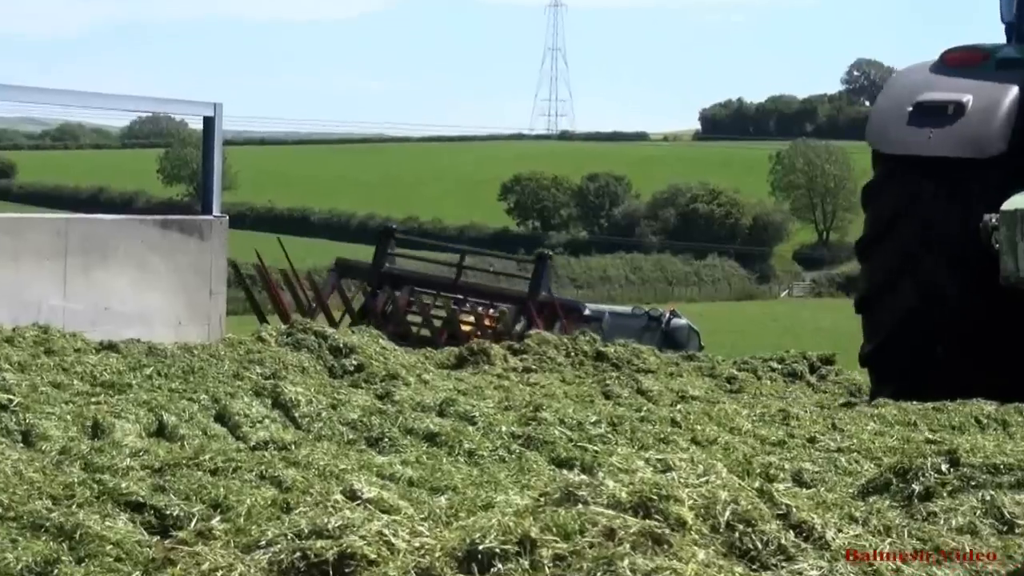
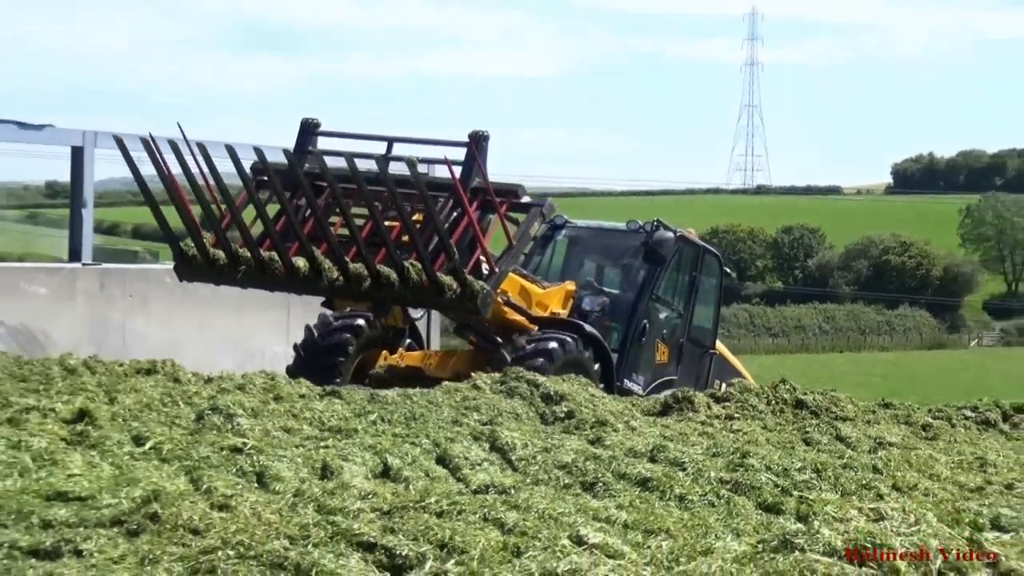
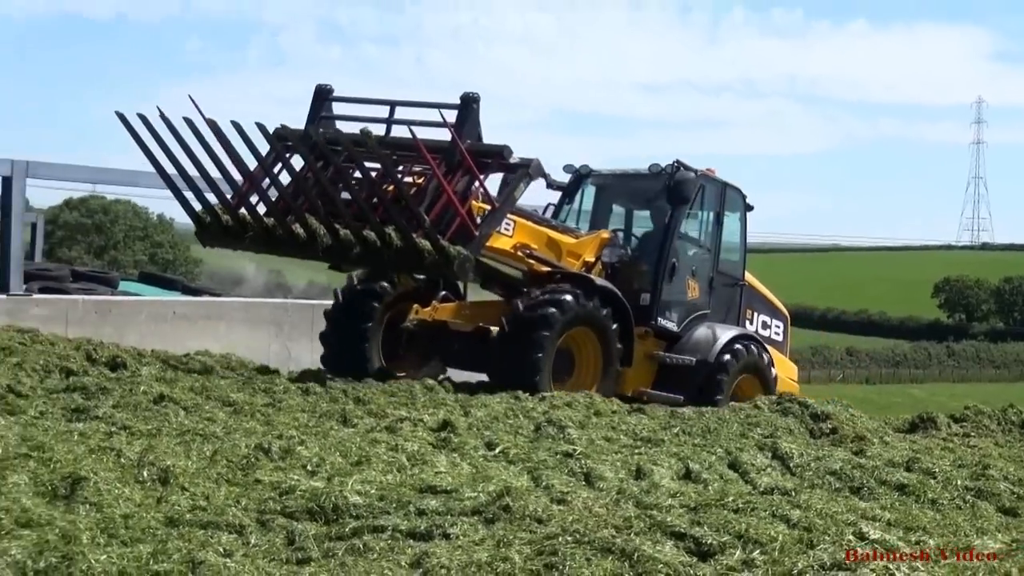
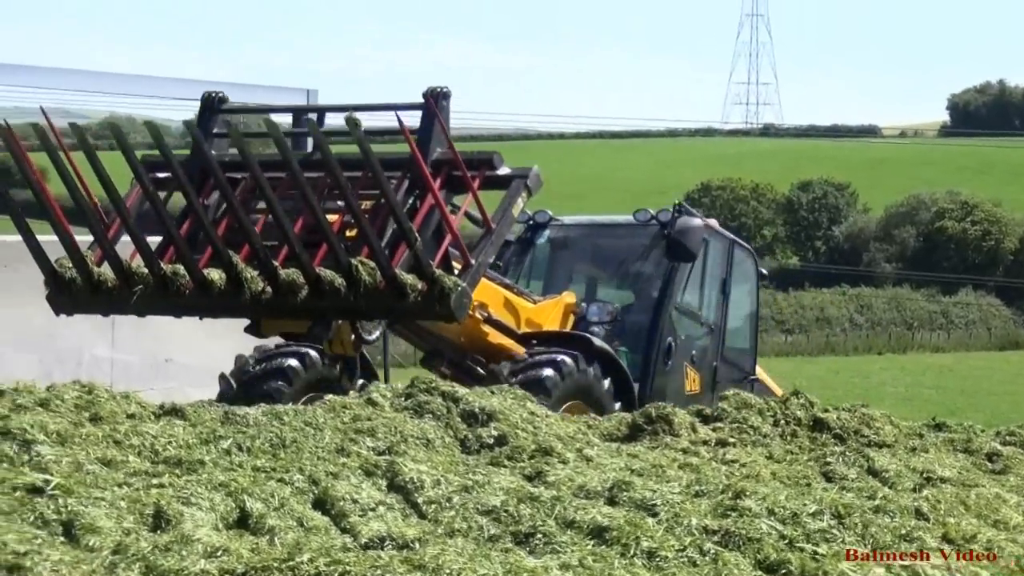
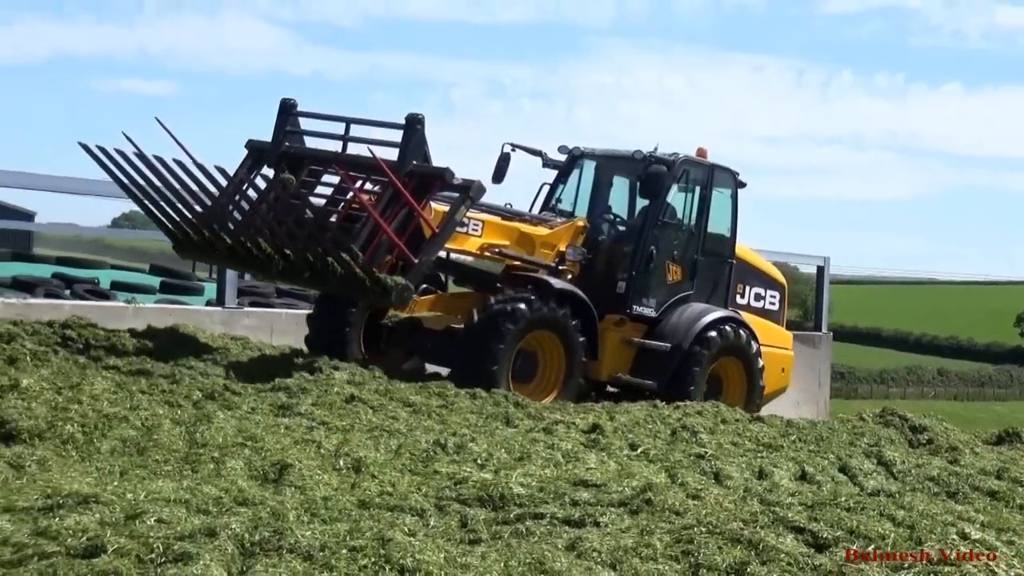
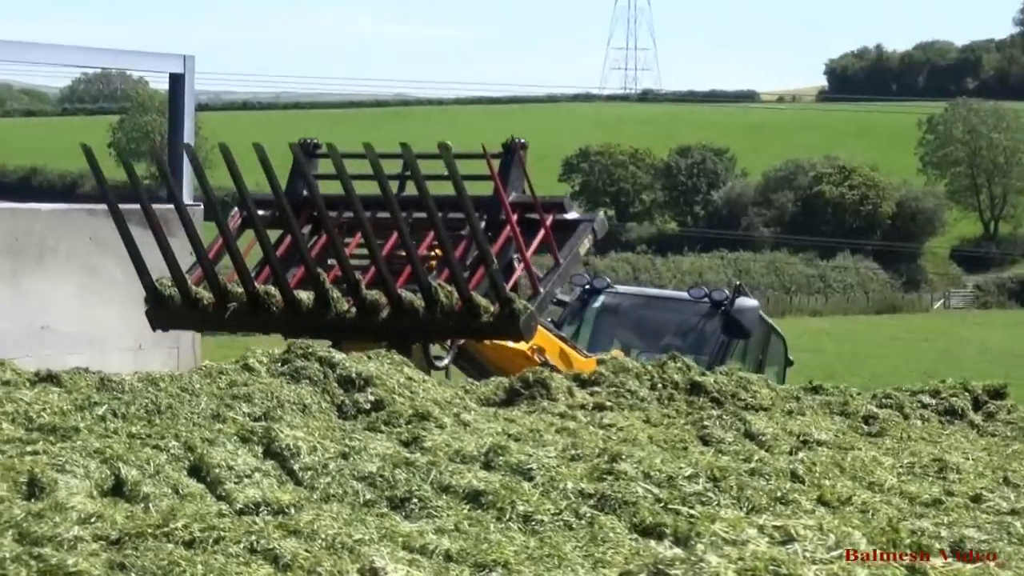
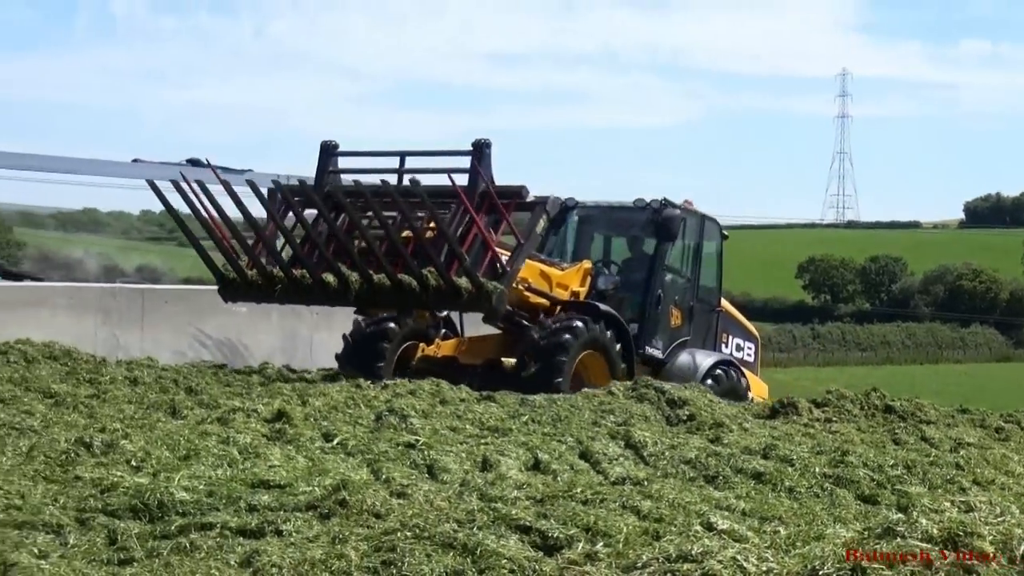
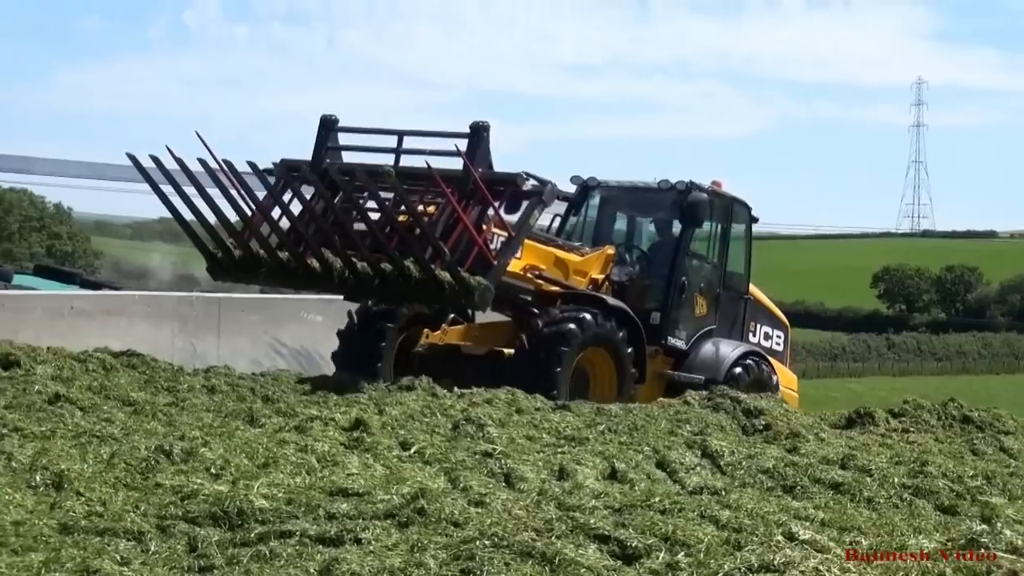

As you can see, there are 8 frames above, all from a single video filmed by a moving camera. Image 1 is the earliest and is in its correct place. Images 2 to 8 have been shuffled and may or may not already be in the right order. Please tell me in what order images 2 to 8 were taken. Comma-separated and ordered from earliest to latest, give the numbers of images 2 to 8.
6, 4, 2, 7, 8, 3, 5
